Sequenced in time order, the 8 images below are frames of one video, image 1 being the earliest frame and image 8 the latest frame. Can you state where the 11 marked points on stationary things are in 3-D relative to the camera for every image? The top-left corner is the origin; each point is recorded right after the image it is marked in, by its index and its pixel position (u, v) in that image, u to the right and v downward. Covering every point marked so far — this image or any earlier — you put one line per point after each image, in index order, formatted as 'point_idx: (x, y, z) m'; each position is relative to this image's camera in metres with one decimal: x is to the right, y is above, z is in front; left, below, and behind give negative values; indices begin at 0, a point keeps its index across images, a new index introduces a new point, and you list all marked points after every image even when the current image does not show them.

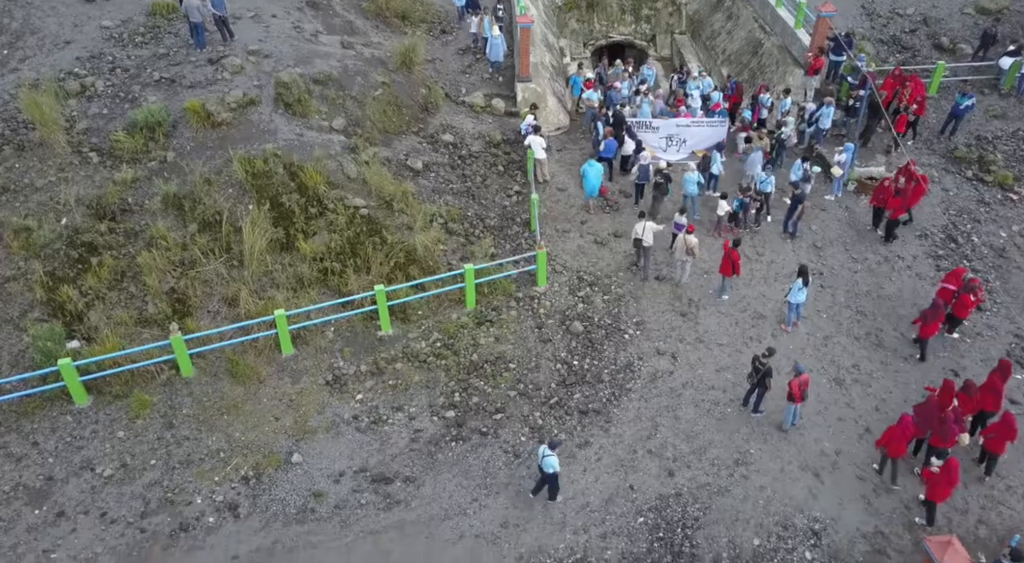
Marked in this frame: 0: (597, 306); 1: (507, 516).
0: (+1.6, -0.5, +14.2) m
1: (-0.1, -3.3, +10.4) m
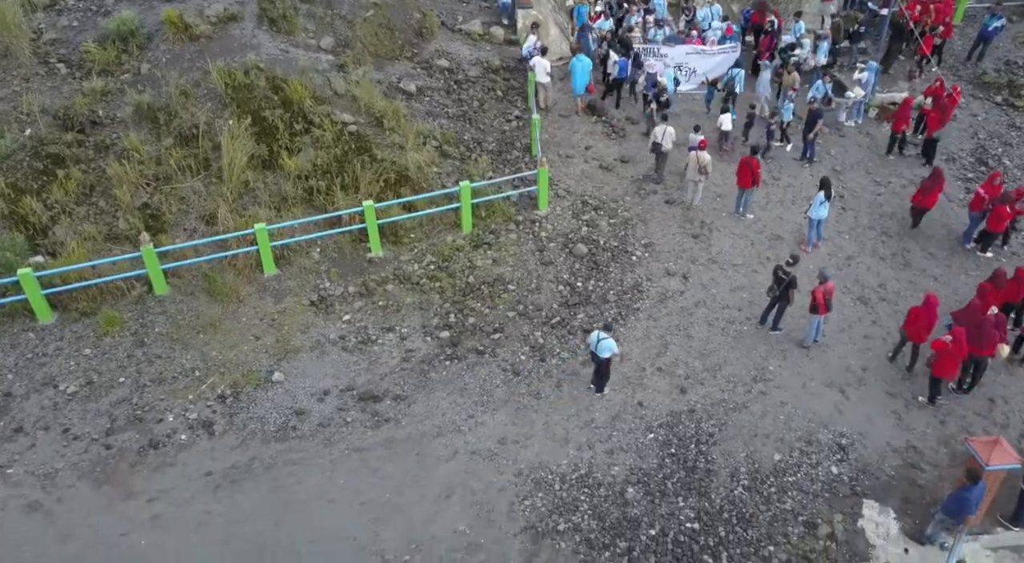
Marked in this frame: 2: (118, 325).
0: (+1.6, +0.9, +13.3) m
1: (-0.1, -1.9, +9.5) m
2: (-5.6, -0.6, +10.6) m
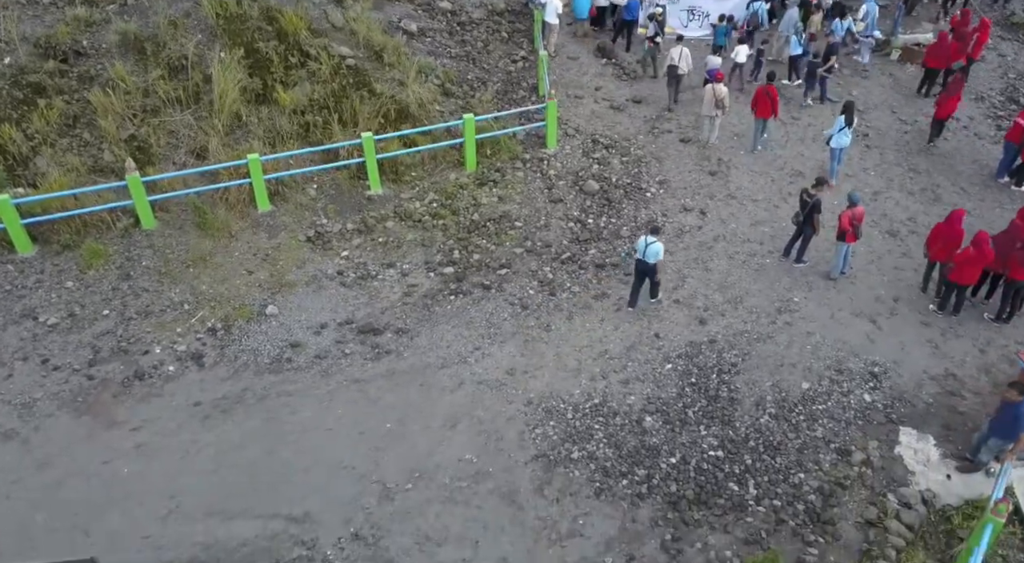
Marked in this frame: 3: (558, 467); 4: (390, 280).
0: (+1.7, +2.0, +12.6) m
1: (0.0, -1.0, +8.9) m
2: (-5.5, +0.3, +10.0) m
3: (+0.5, -1.9, +7.5) m
4: (-1.7, 0.0, +10.2) m
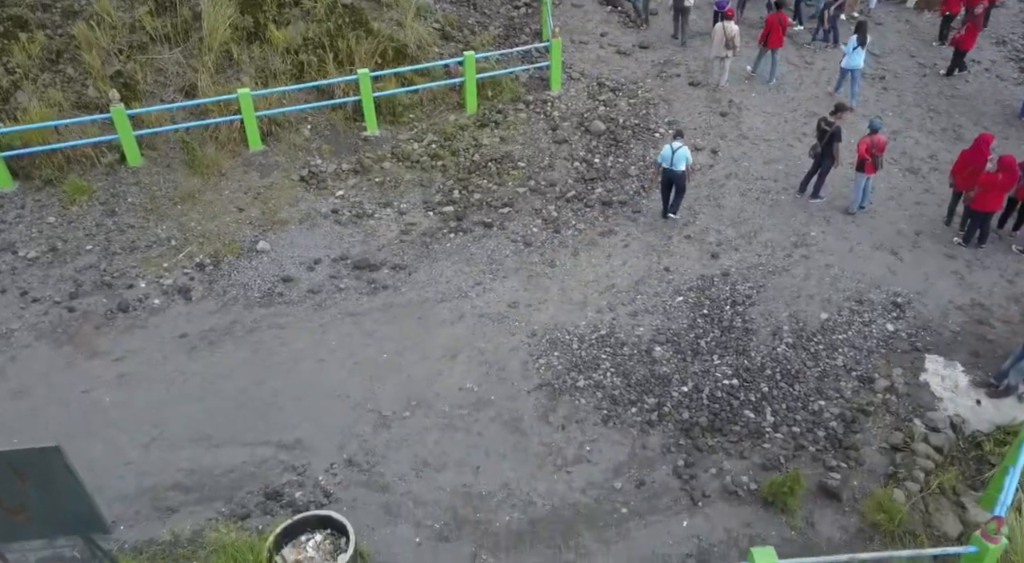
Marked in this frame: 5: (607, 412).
0: (+1.8, +2.8, +12.1) m
1: (0.0, -0.2, +8.5) m
2: (-5.5, +1.1, +9.6) m
3: (+0.5, -1.1, +7.1) m
4: (-1.7, +0.8, +9.8) m
5: (+0.9, -1.2, +7.0) m
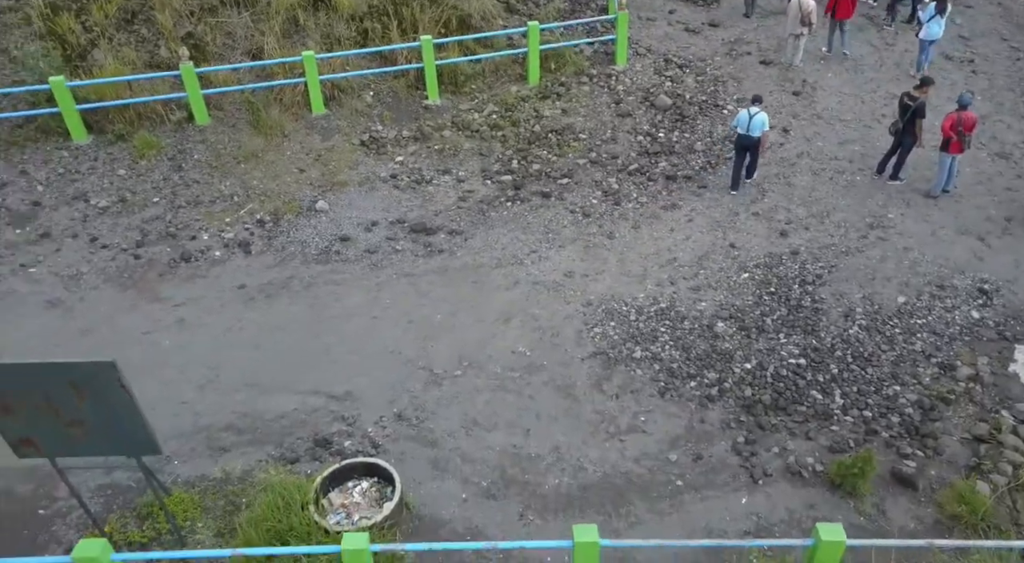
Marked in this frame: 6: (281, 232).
0: (+2.8, +3.1, +11.7) m
1: (+0.7, +0.2, +8.3) m
2: (-4.7, +1.7, +9.8) m
3: (+1.0, -0.8, +6.9) m
4: (-0.9, +1.3, +9.7) m
5: (+1.4, -0.9, +6.7) m
6: (-2.7, +0.6, +8.7) m
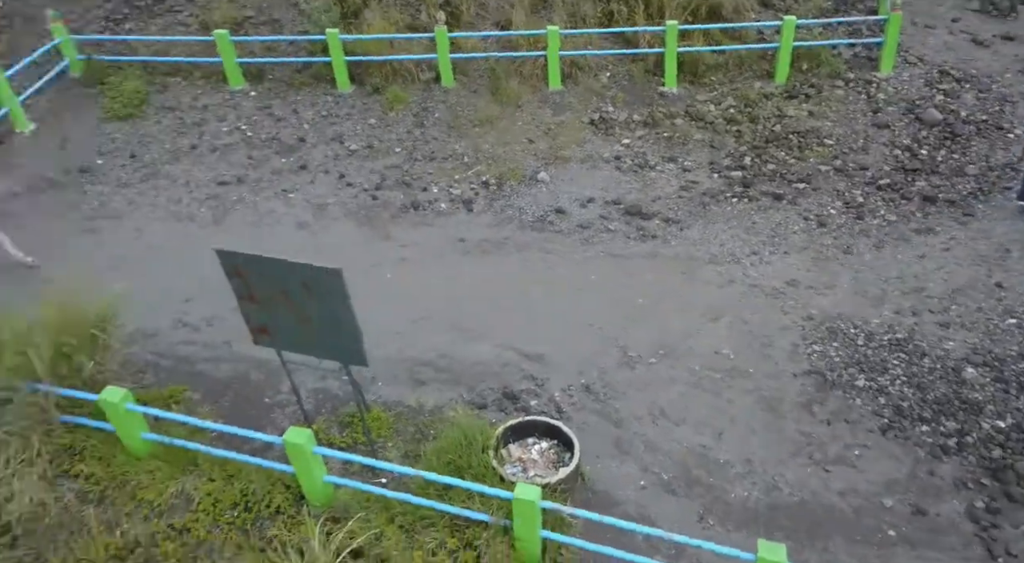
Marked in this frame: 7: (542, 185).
0: (+6.3, +2.5, +10.3) m
1: (+2.9, 0.0, +7.6) m
2: (-1.6, +2.5, +10.4) m
3: (+2.7, -0.9, +6.2) m
4: (+2.0, +1.4, +9.3) m
5: (+2.9, -1.1, +5.9) m
6: (-0.1, +1.0, +8.9) m
7: (+0.3, +1.2, +9.1) m
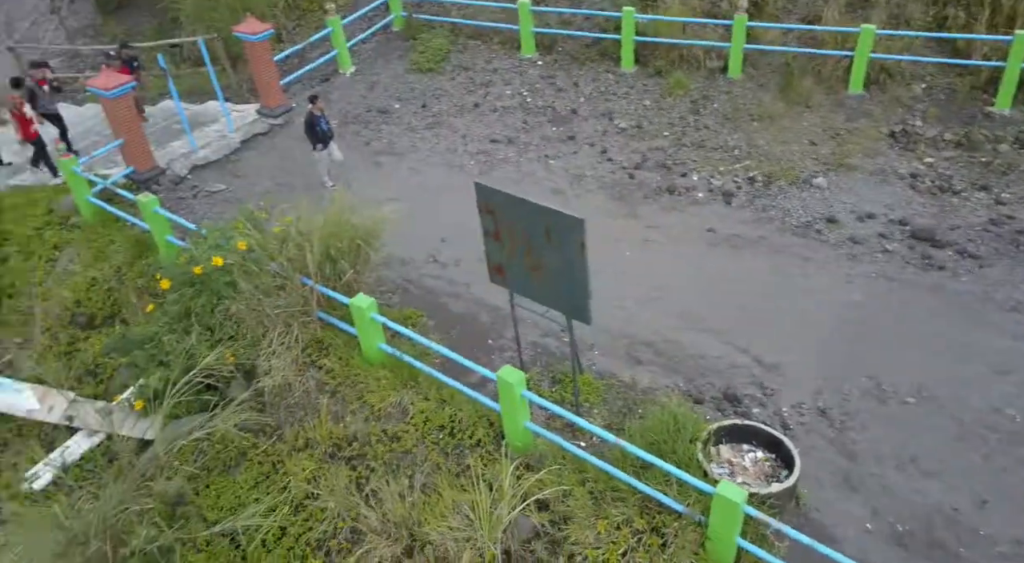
0: (+9.6, +1.0, +7.6) m
1: (+5.0, -0.6, +6.2) m
2: (+2.3, +2.7, +10.1) m
3: (+4.2, -1.4, +4.9) m
4: (+5.0, +0.8, +8.0) m
5: (+4.3, -1.7, +4.6) m
6: (+2.8, +1.0, +8.3) m
7: (+3.4, +1.0, +8.3) m
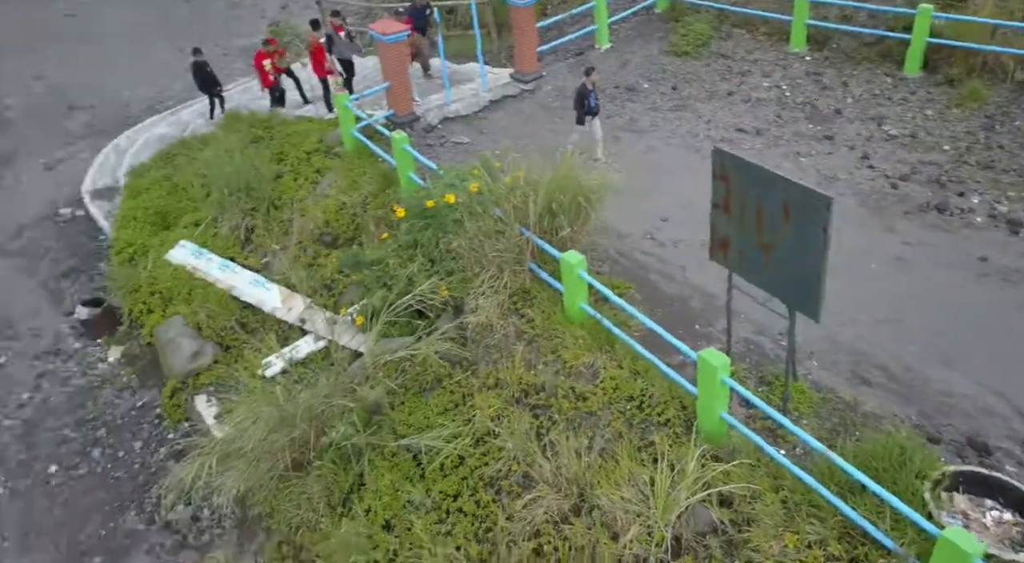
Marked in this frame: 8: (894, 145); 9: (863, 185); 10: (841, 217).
0: (+11.4, -0.8, +4.5) m
1: (+6.4, -1.5, +4.4) m
2: (+5.5, +2.2, +8.8) m
3: (+5.1, -2.1, +3.5) m
4: (+7.1, 0.0, +6.1) m
5: (+5.1, -2.4, +3.1) m
6: (+5.2, +0.5, +7.0) m
7: (+5.7, +0.4, +6.9) m
8: (+4.3, +1.6, +8.4) m
9: (+3.7, +1.1, +7.9) m
10: (+3.2, +0.7, +7.4) m
